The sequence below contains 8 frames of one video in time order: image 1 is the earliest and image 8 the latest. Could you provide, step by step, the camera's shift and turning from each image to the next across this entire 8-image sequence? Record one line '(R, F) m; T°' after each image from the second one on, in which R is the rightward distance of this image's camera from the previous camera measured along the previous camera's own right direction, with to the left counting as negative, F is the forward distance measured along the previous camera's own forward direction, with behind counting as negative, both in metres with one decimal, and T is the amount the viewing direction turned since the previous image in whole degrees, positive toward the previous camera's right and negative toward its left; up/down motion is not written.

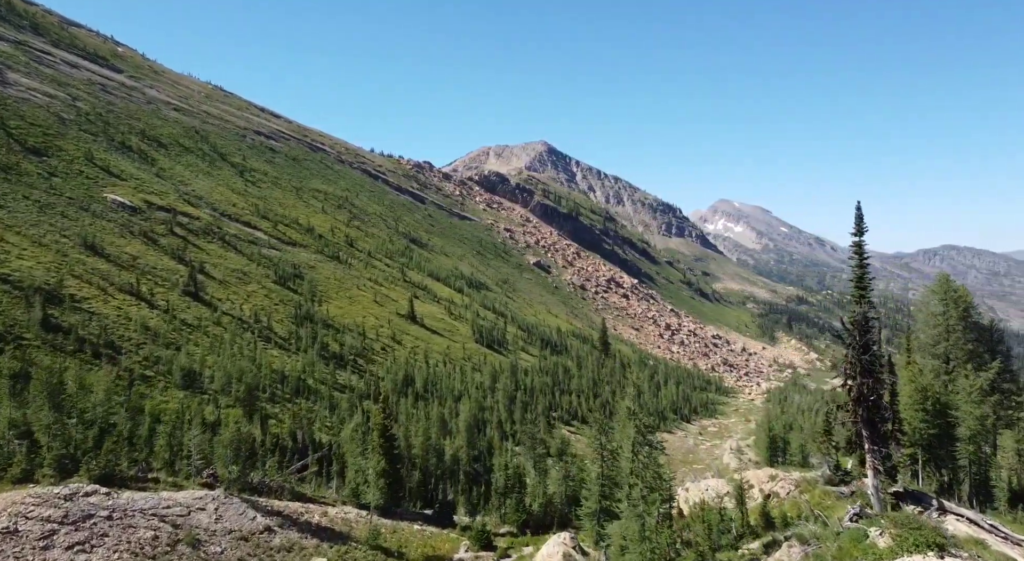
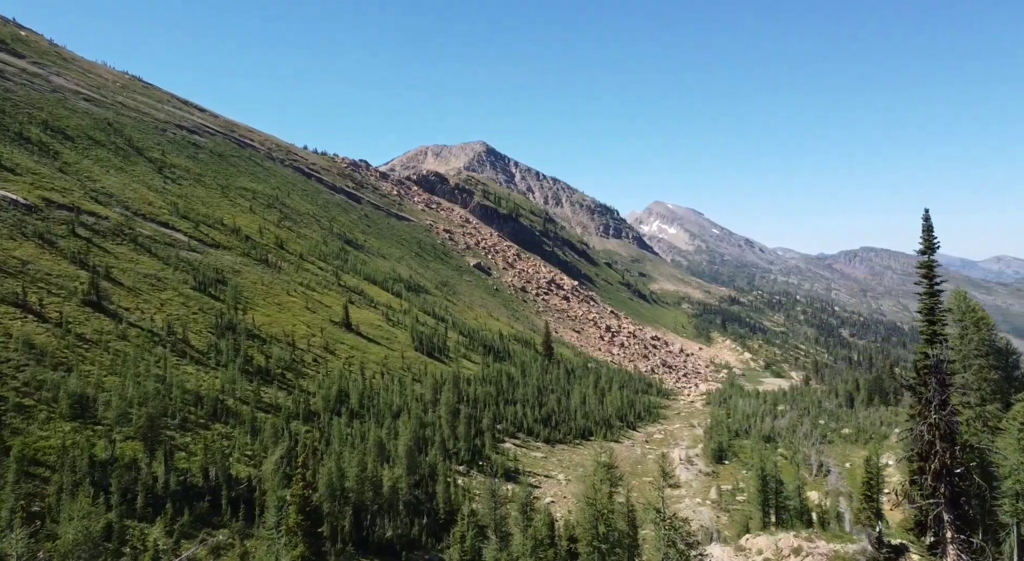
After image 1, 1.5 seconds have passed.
(-0.5, +5.1) m; +5°
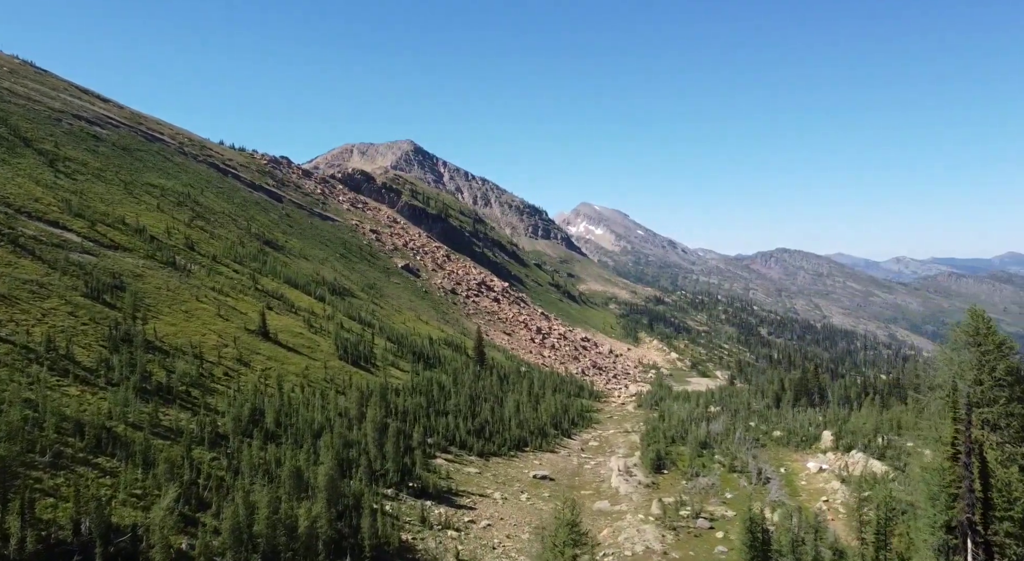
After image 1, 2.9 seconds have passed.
(-0.4, +5.3) m; +6°
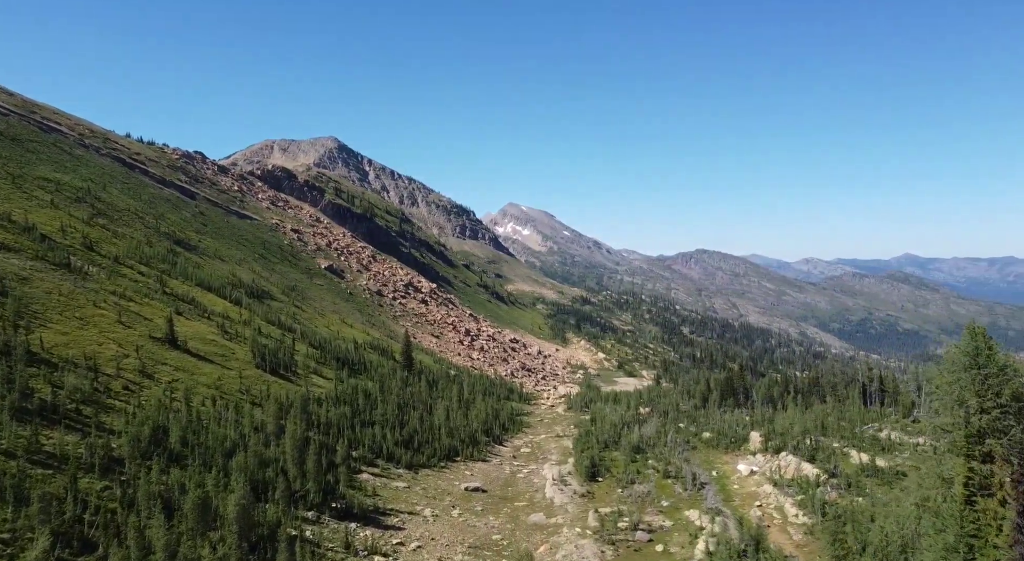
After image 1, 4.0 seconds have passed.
(-0.4, +4.0) m; +6°
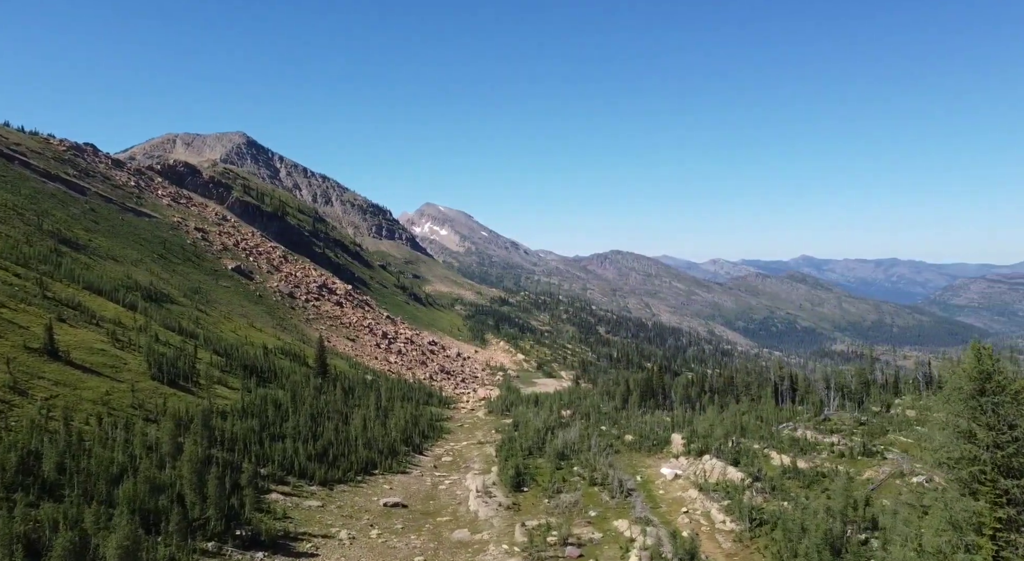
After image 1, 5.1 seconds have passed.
(-0.5, +4.1) m; +6°
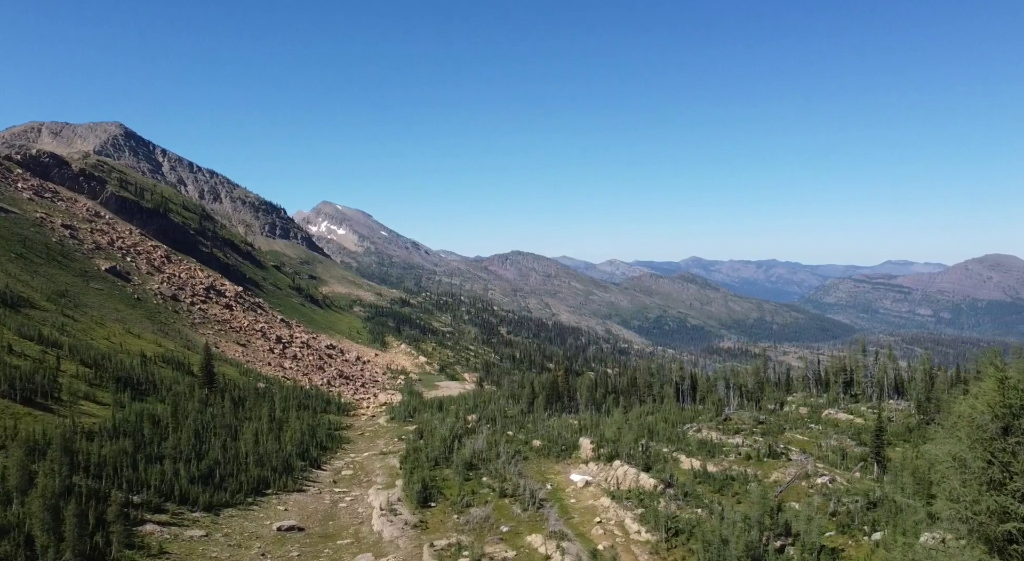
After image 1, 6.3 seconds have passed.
(-0.7, +4.8) m; +8°
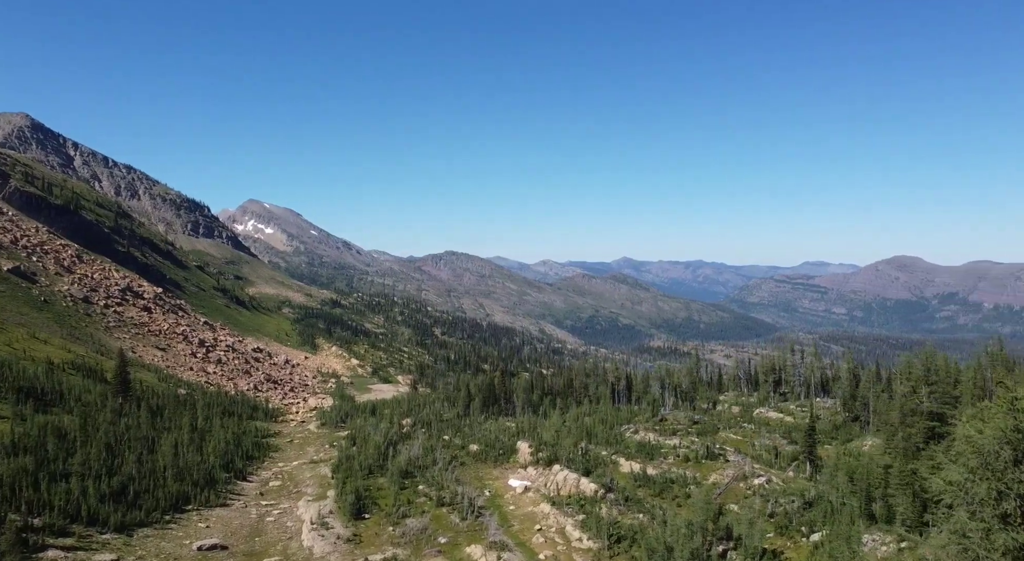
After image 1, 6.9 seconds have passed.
(-0.5, +2.7) m; +5°
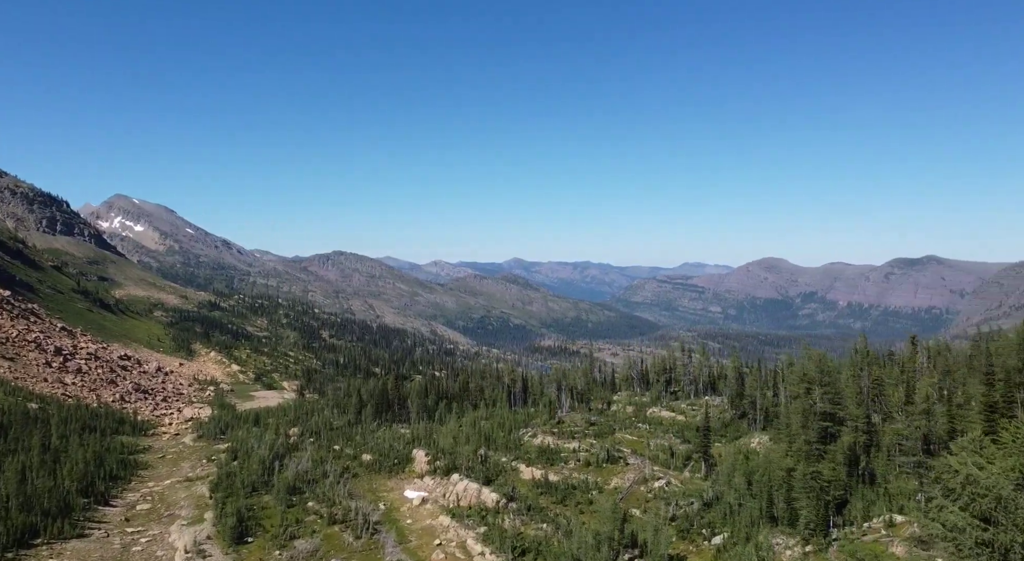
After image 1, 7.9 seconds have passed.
(-0.8, +4.0) m; +8°
